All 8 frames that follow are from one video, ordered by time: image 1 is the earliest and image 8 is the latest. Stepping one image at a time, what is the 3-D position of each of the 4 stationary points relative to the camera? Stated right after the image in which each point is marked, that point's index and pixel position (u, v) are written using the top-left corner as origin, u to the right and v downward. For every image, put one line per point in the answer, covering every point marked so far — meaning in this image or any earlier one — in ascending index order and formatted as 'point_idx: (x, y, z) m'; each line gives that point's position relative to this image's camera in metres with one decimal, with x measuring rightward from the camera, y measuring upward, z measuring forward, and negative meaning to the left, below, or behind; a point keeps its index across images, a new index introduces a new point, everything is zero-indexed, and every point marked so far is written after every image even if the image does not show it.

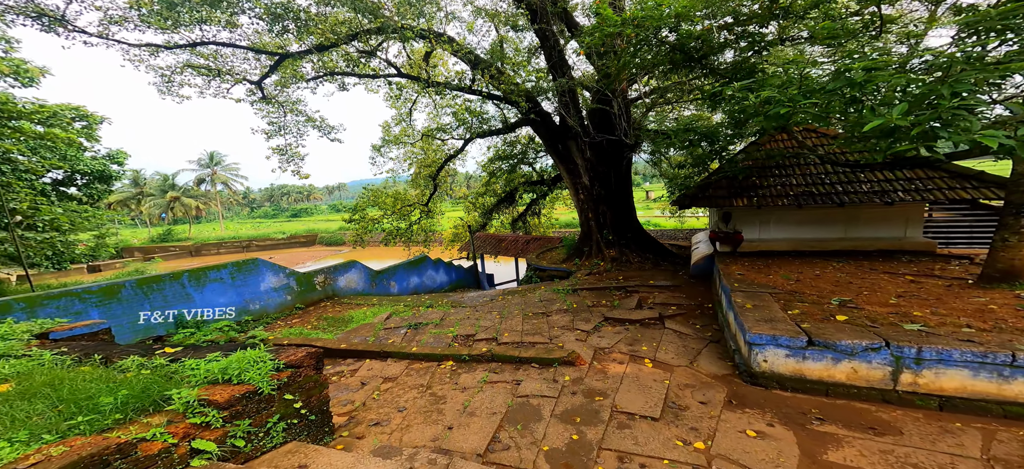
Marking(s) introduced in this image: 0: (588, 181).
0: (+1.9, +1.3, +10.3) m
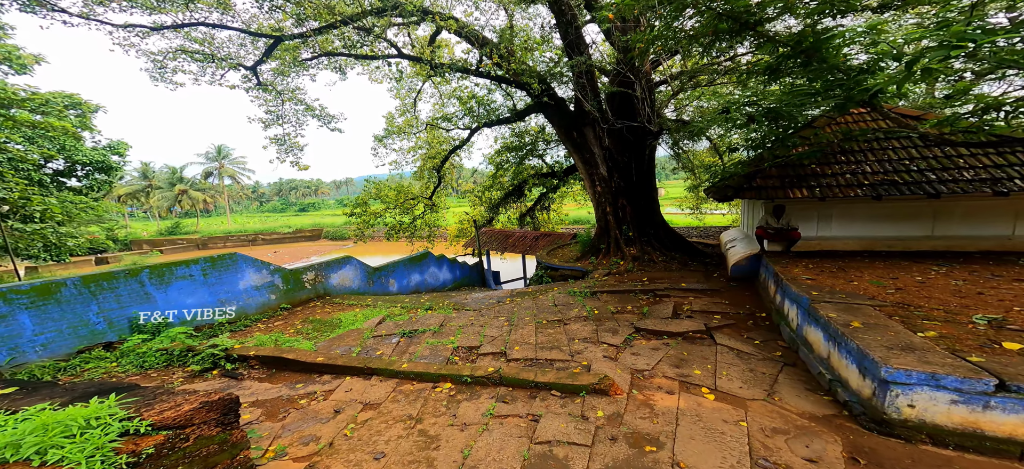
0: (+2.2, +1.4, +9.3) m
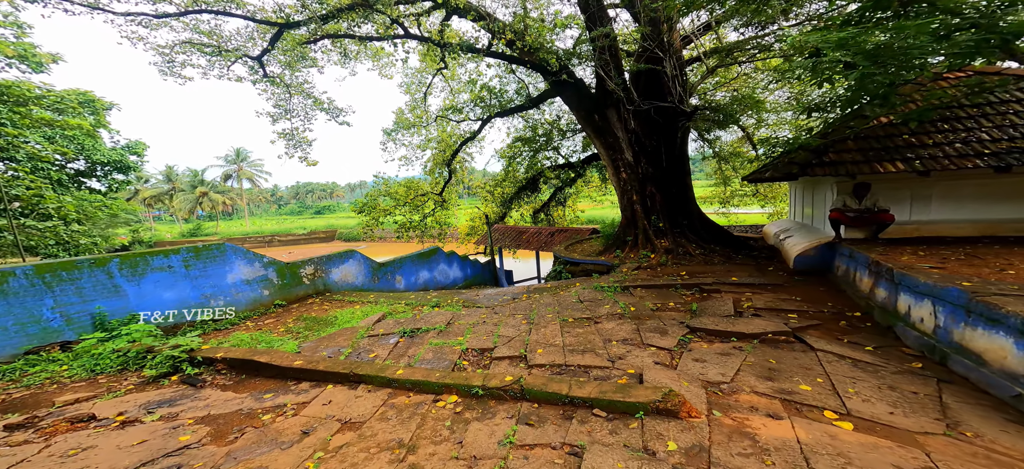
0: (+2.6, +1.6, +8.3) m
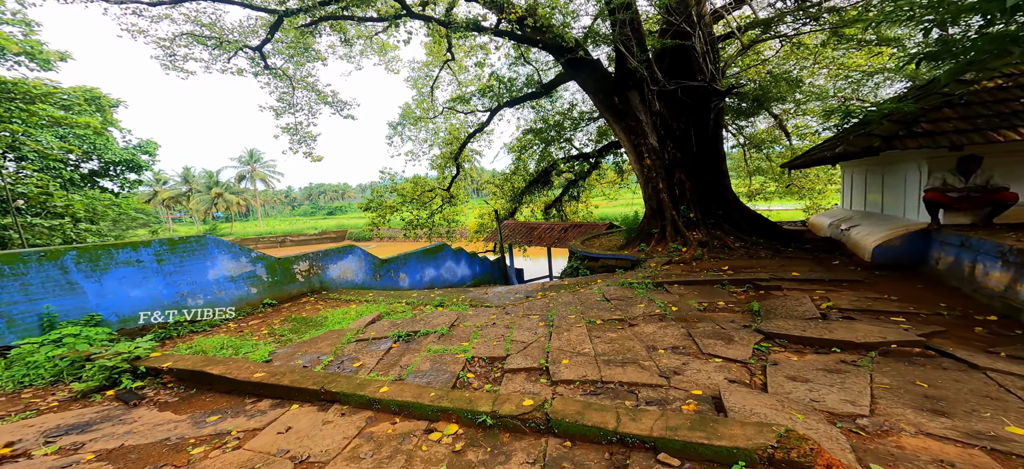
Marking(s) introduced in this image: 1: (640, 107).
0: (+2.8, +1.8, +7.5) m
1: (+2.6, +2.6, +7.9) m
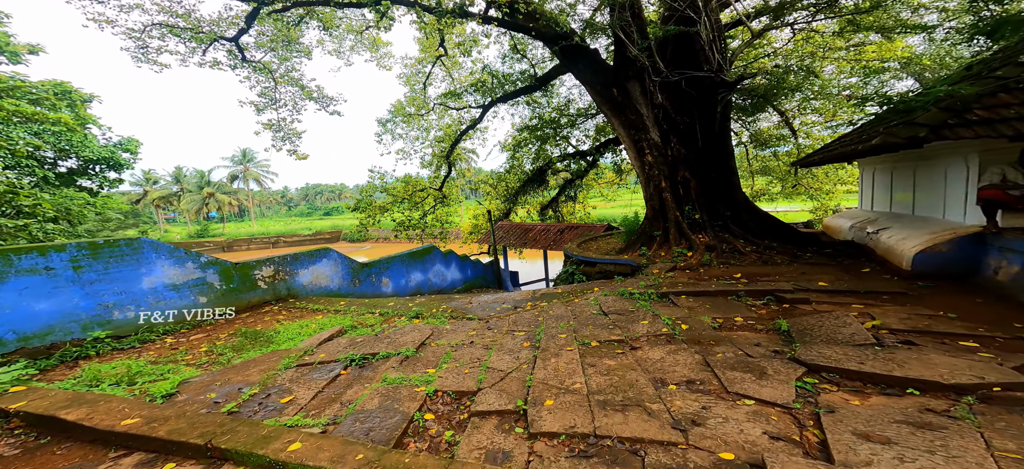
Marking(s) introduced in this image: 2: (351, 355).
0: (+2.6, +1.7, +6.8) m
1: (+2.4, +2.5, +7.2) m
2: (-1.3, -1.1, +3.4) m
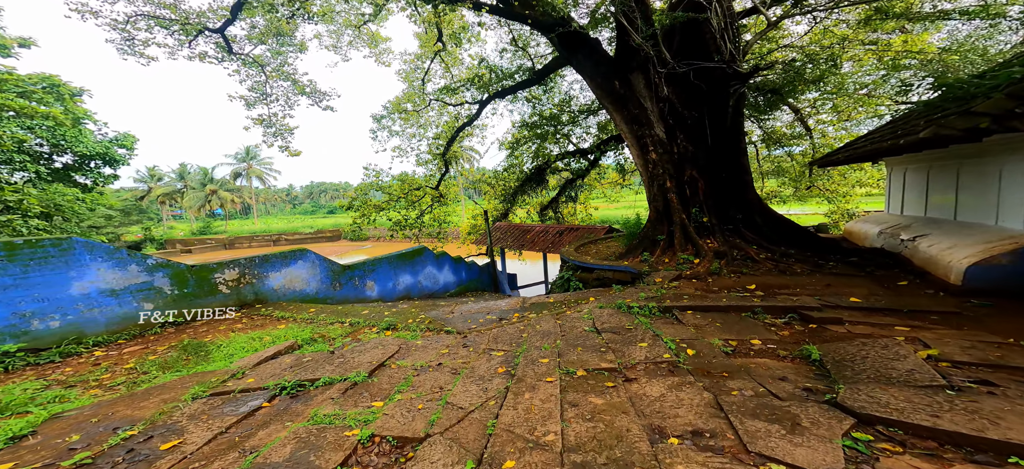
0: (+2.4, +1.7, +6.2) m
1: (+2.3, +2.5, +6.6) m
2: (-1.6, -1.1, +2.8) m
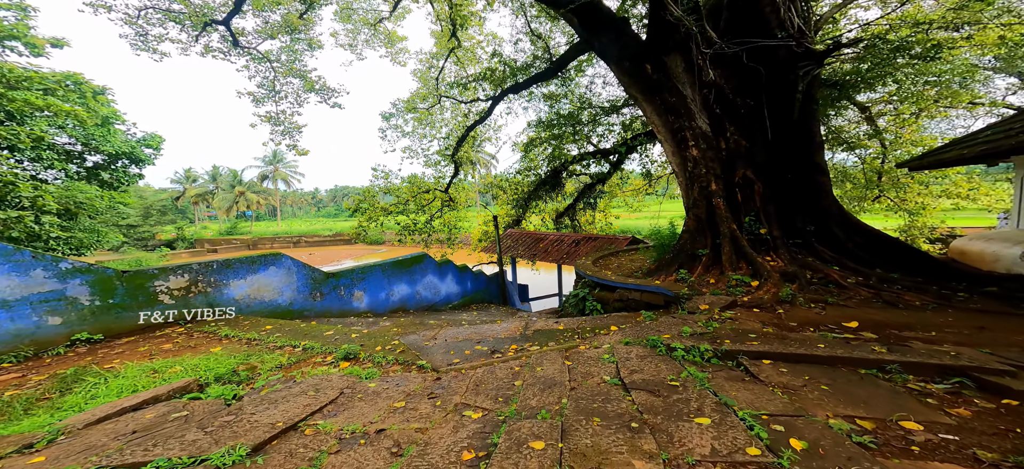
0: (+2.5, +1.5, +5.0) m
1: (+2.4, +2.3, +5.5) m
2: (-1.7, -1.0, +1.7) m
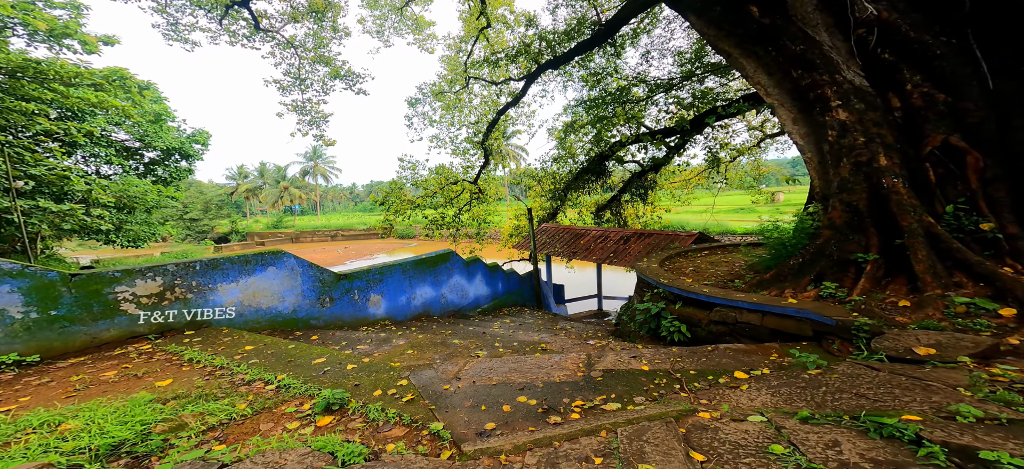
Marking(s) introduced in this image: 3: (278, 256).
0: (+3.0, +1.6, +3.5) m
1: (+2.9, +2.3, +3.9) m
2: (-1.5, -1.0, +0.6) m
3: (-3.1, -0.2, +4.6) m
